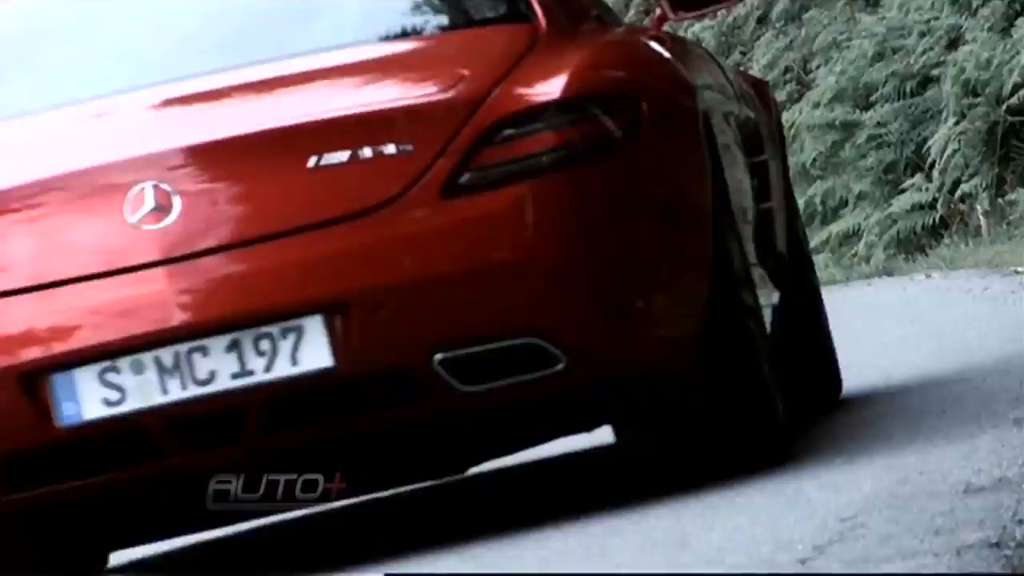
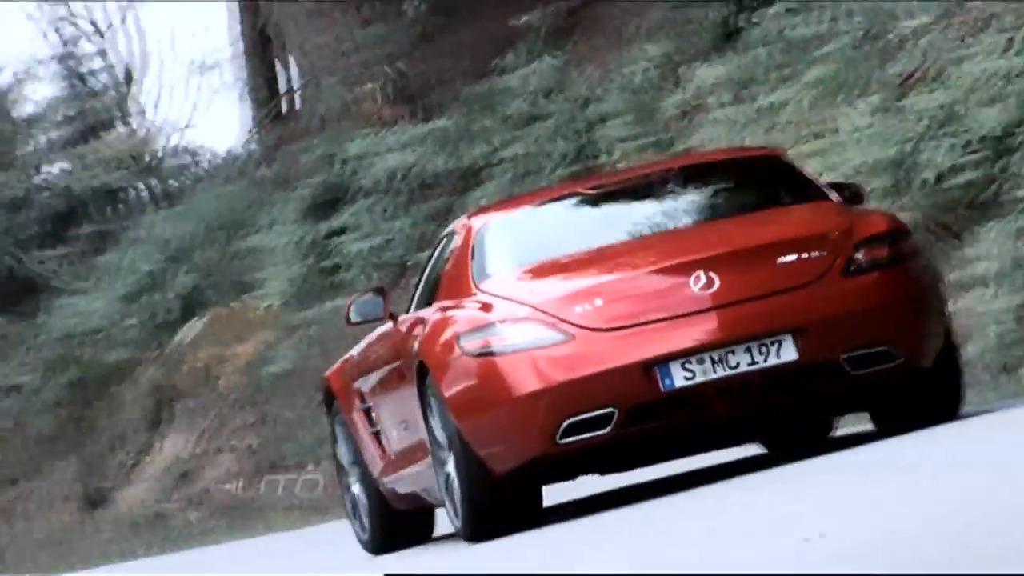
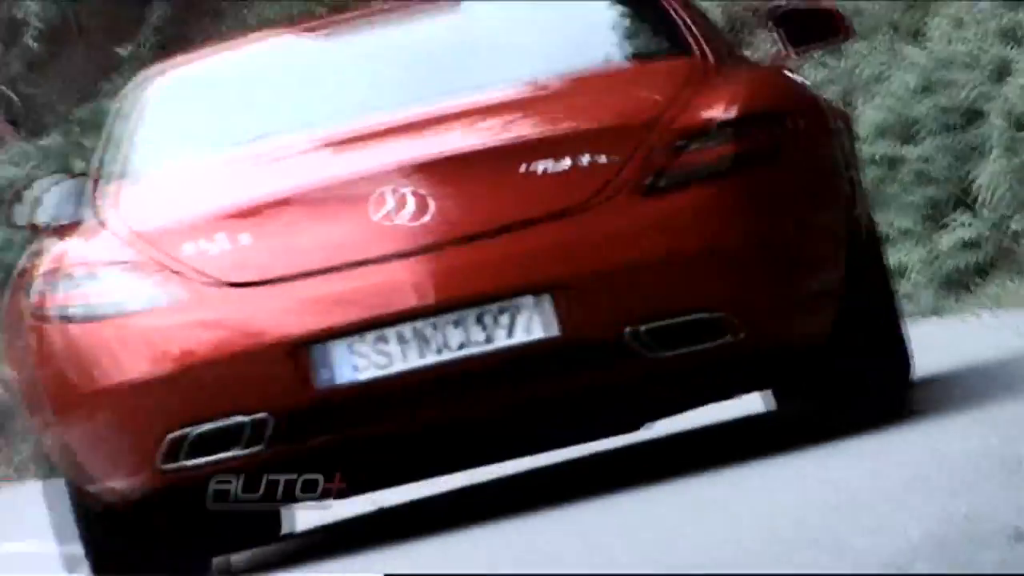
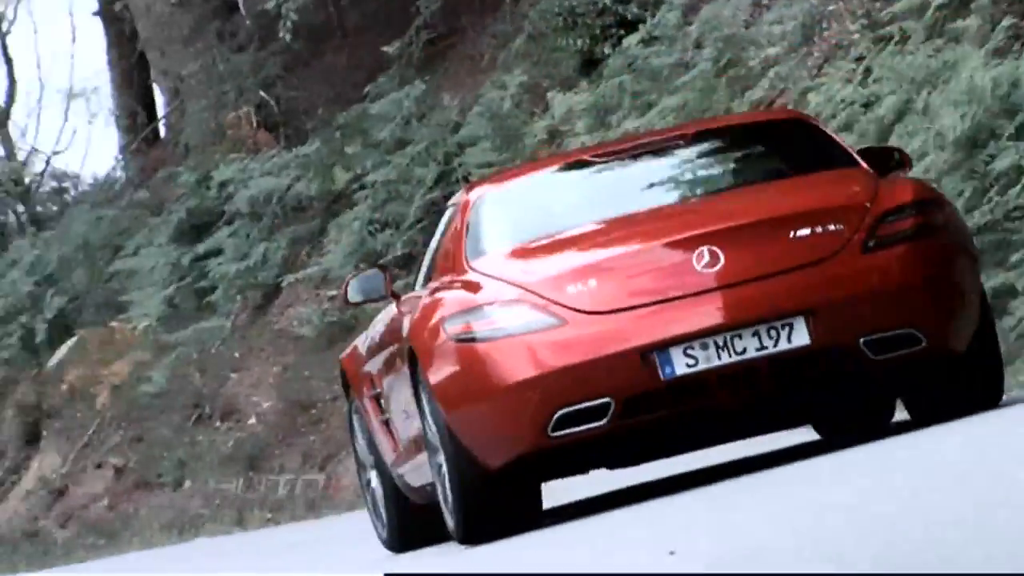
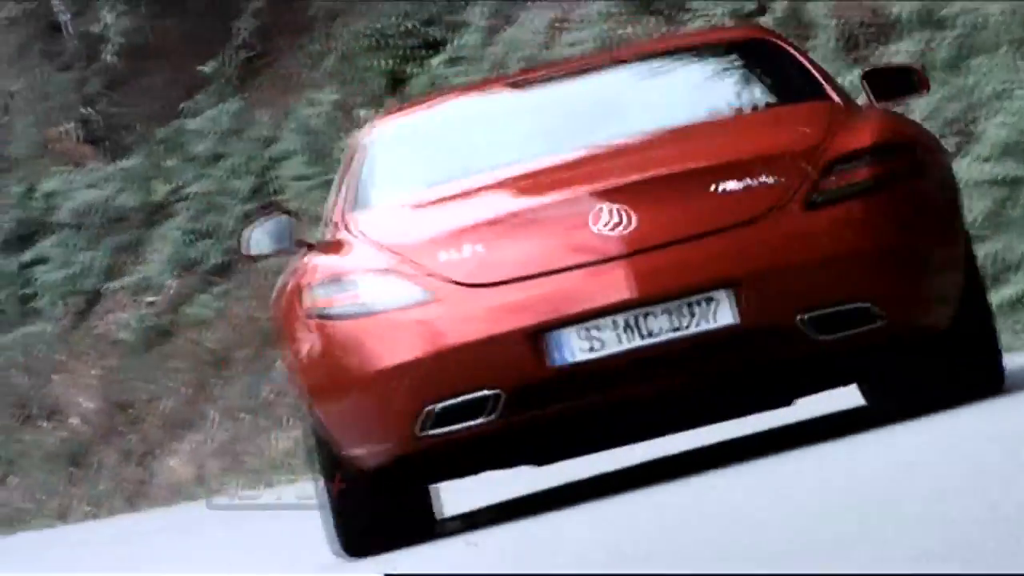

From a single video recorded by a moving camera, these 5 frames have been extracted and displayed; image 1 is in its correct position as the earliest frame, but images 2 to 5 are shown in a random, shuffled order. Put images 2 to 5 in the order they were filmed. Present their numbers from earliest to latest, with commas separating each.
3, 5, 4, 2
